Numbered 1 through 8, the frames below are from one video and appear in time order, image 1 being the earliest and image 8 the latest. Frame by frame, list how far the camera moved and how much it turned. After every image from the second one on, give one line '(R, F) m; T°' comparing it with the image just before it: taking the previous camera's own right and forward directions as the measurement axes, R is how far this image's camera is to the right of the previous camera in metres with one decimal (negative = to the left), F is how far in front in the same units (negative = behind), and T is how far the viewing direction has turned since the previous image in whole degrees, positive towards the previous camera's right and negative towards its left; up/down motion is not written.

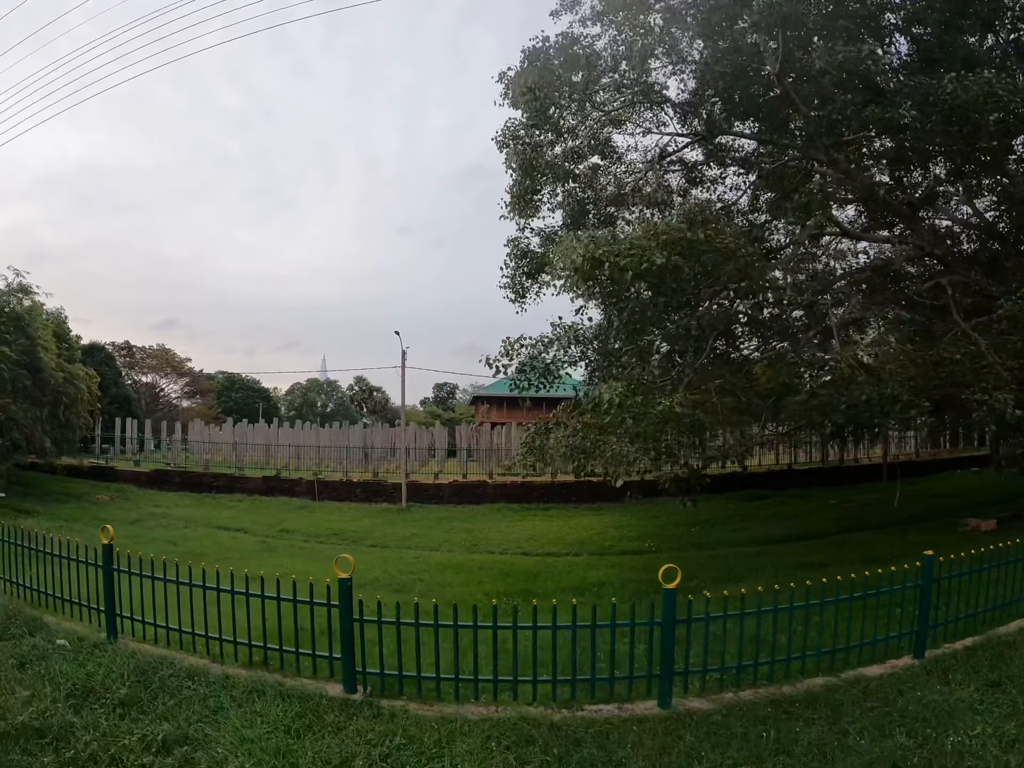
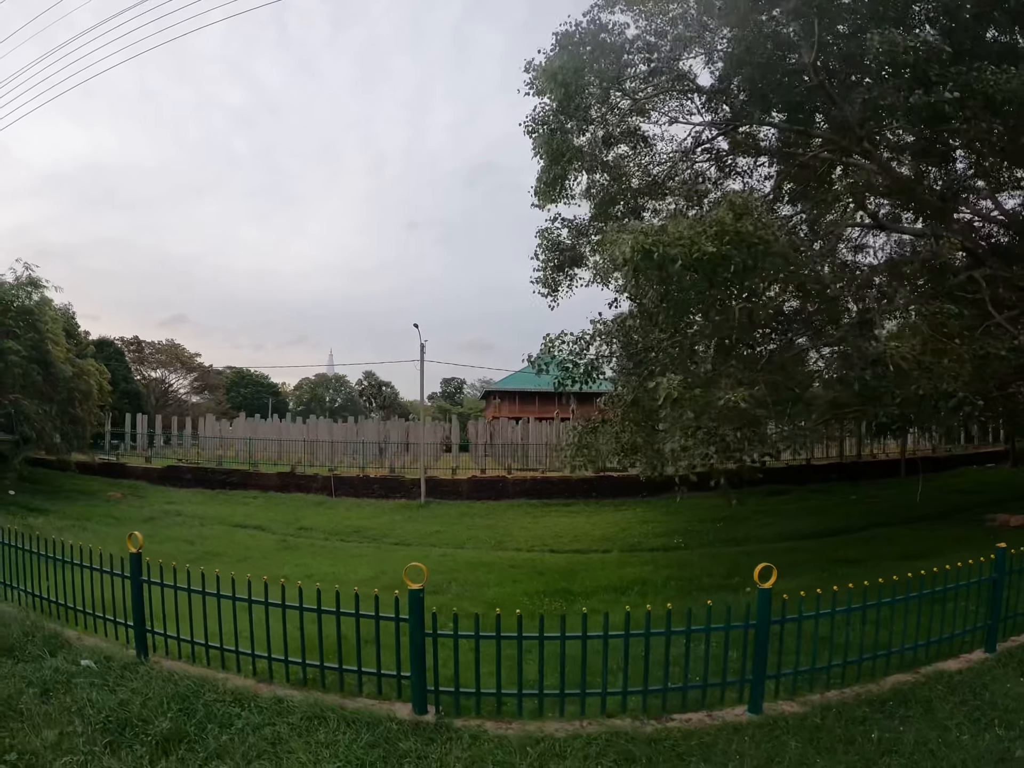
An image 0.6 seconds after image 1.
(-0.3, +0.2) m; 0°
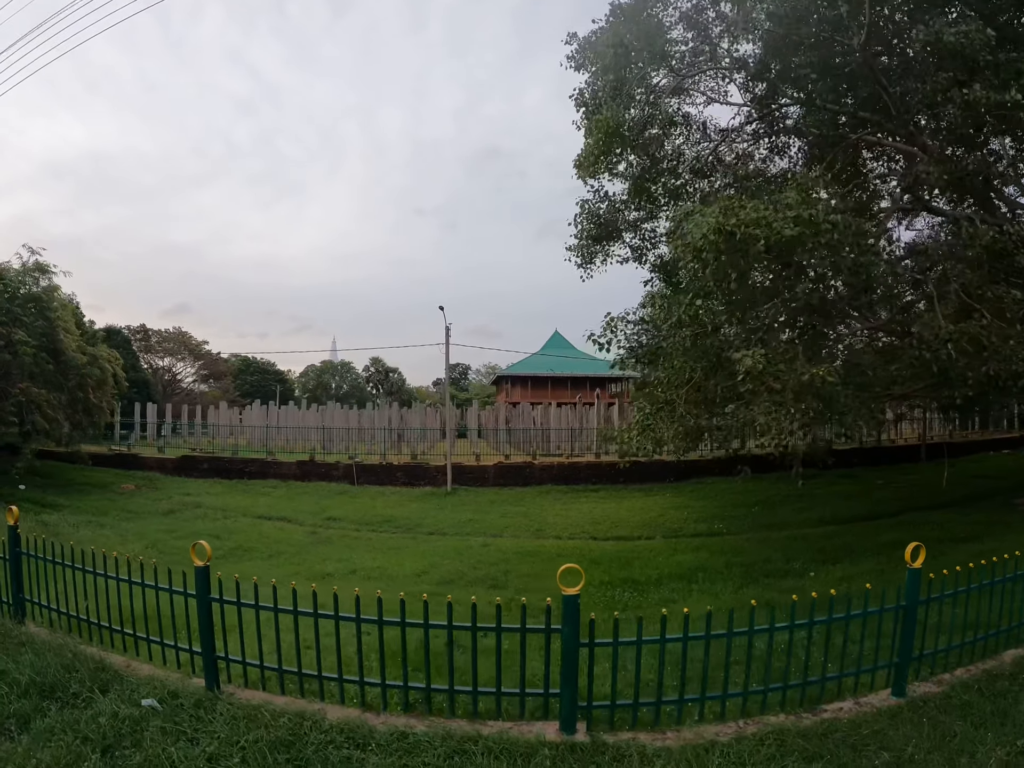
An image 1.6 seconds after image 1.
(-0.6, +0.2) m; +1°
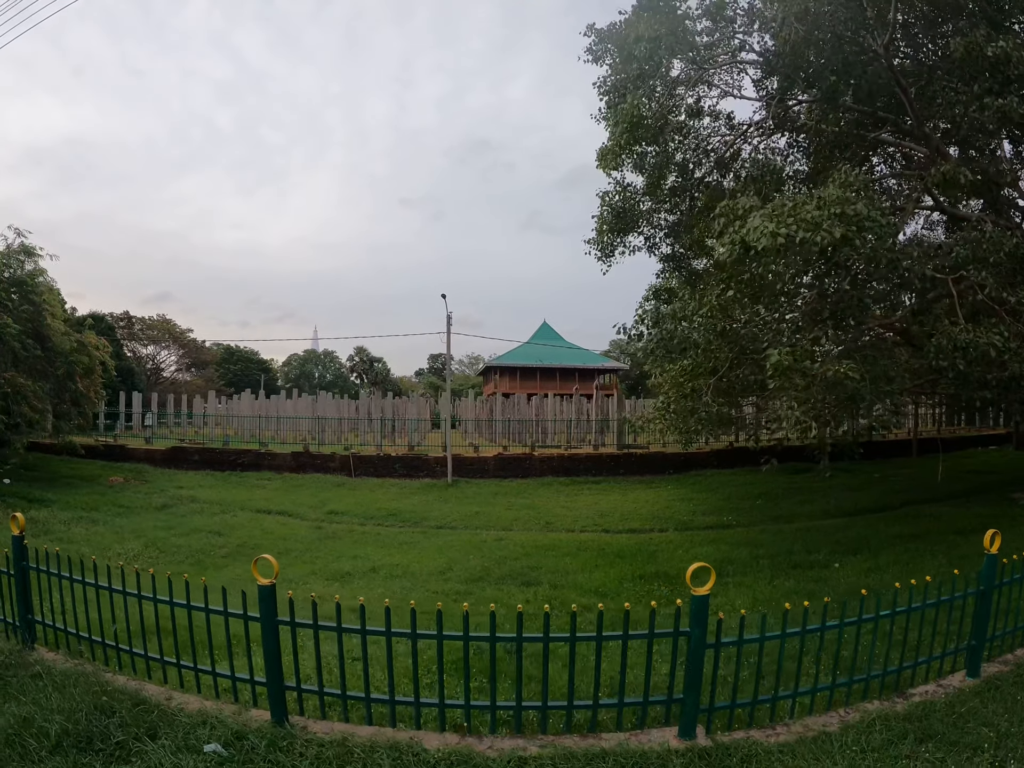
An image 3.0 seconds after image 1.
(-0.5, +0.1) m; +3°
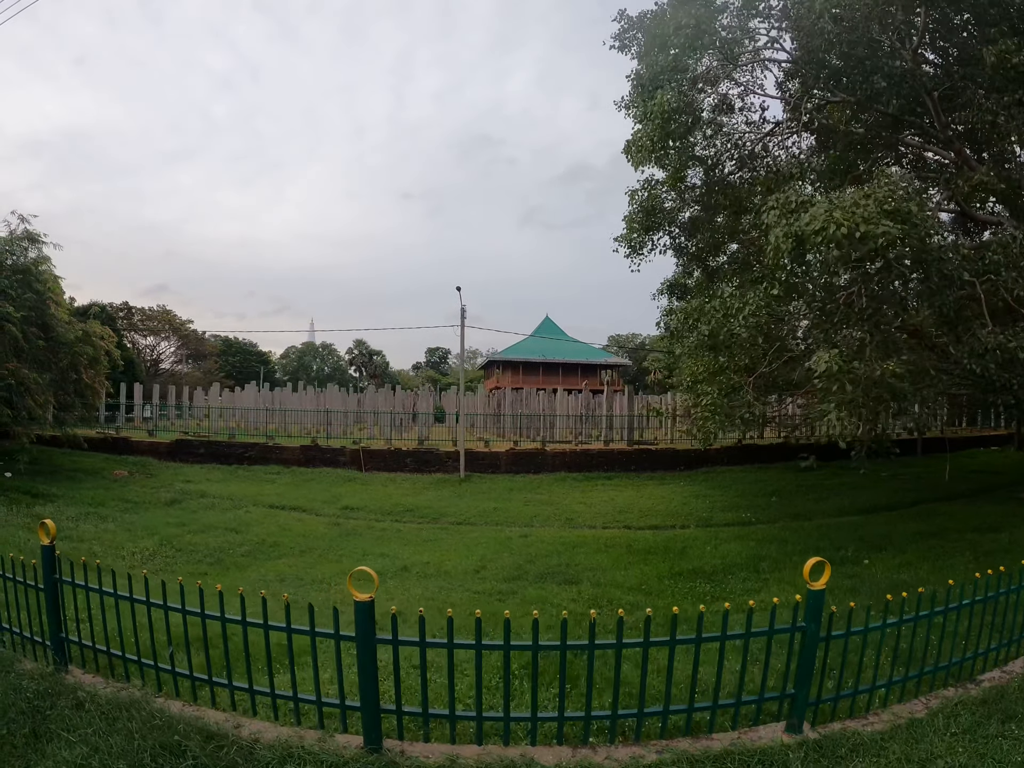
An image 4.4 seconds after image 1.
(-0.5, +0.1) m; +1°
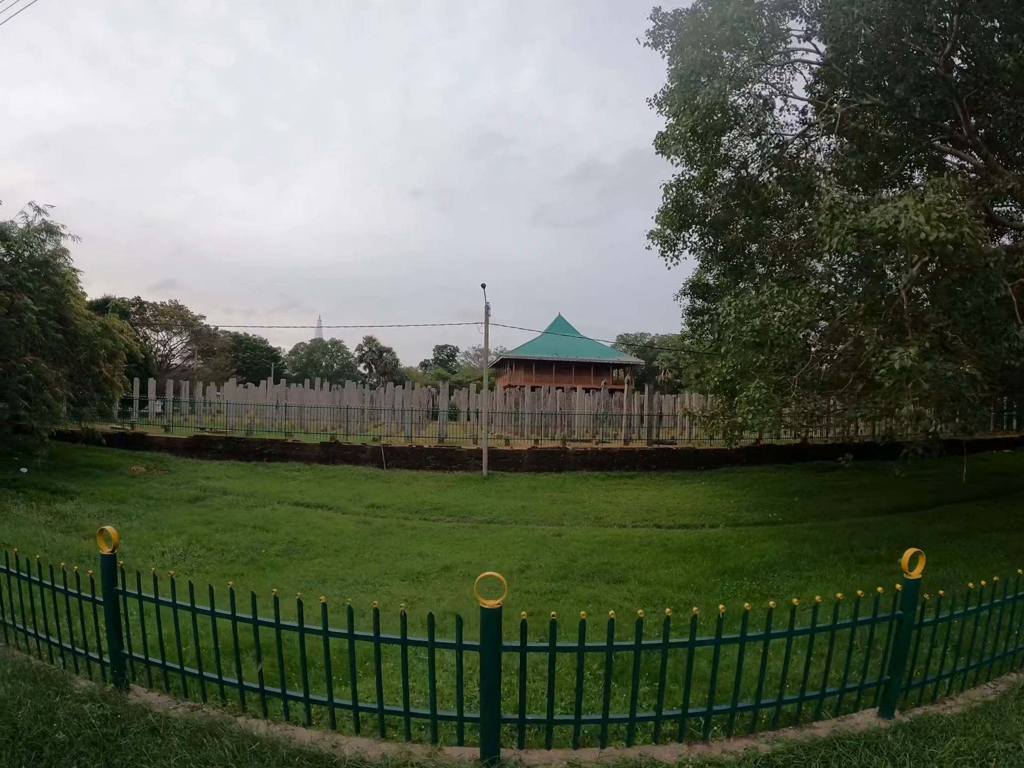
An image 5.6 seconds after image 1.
(-0.4, 0.0) m; +1°
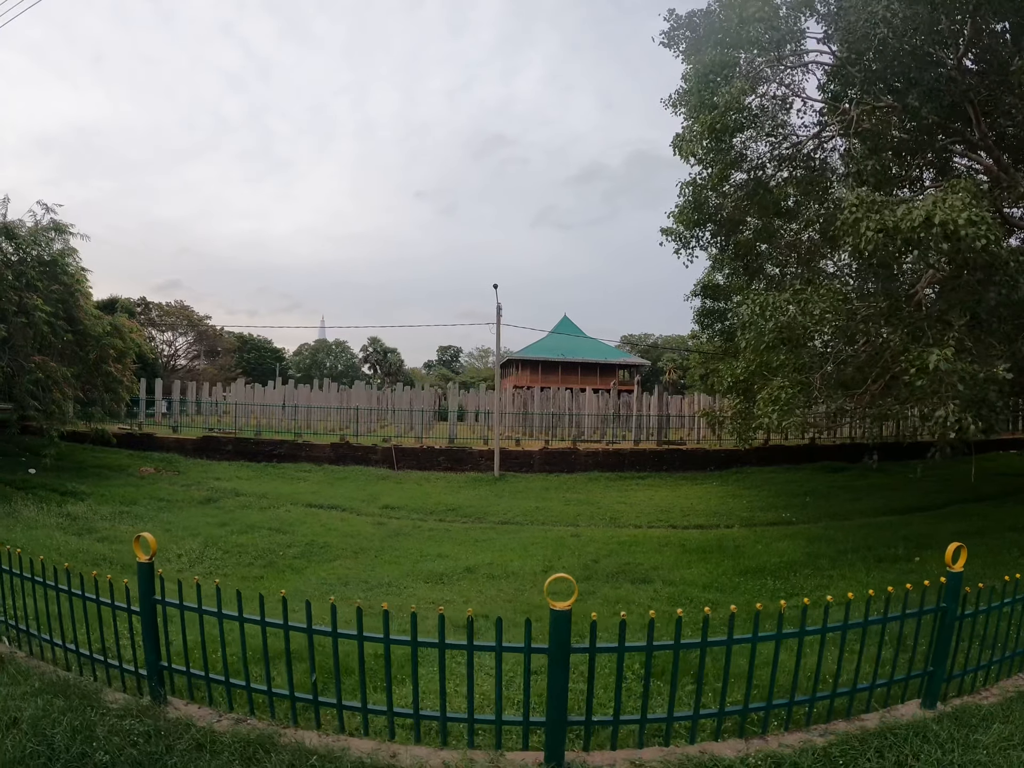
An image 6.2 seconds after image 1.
(-0.2, 0.0) m; 0°
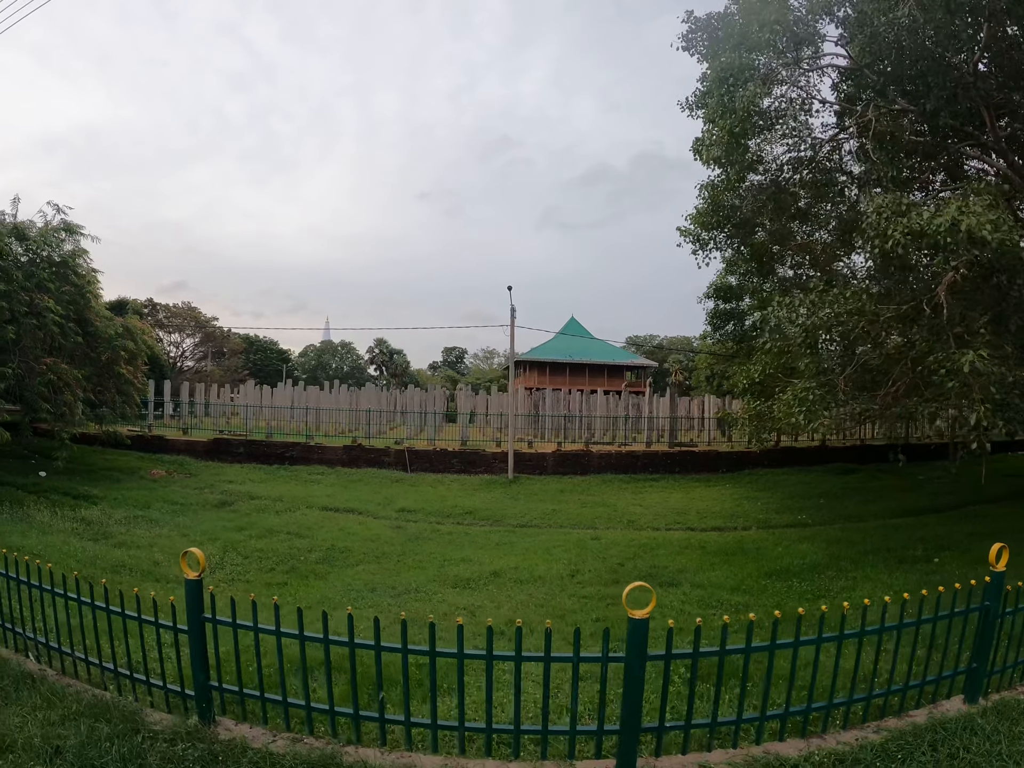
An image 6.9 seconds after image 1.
(-0.3, 0.0) m; 0°
